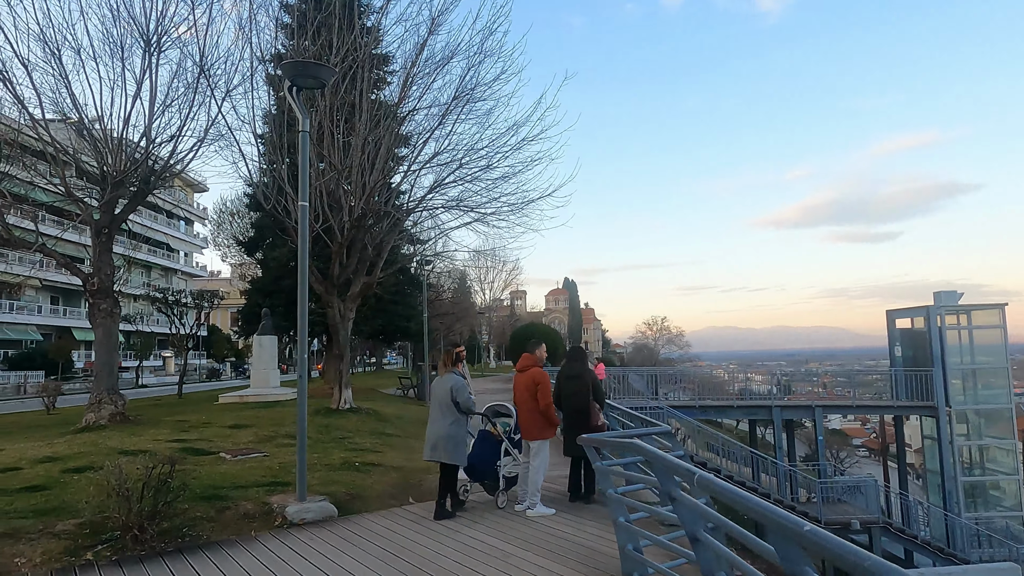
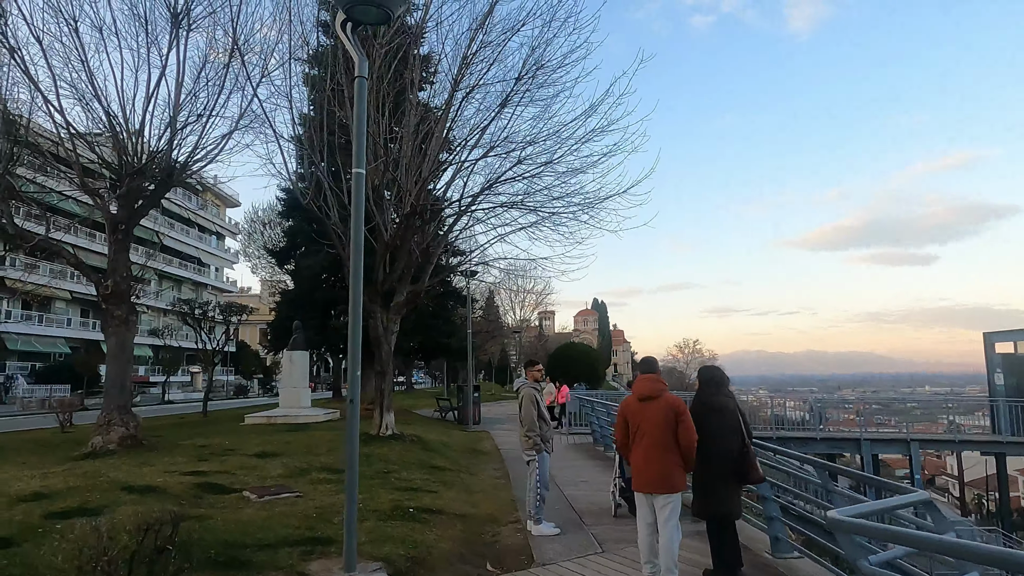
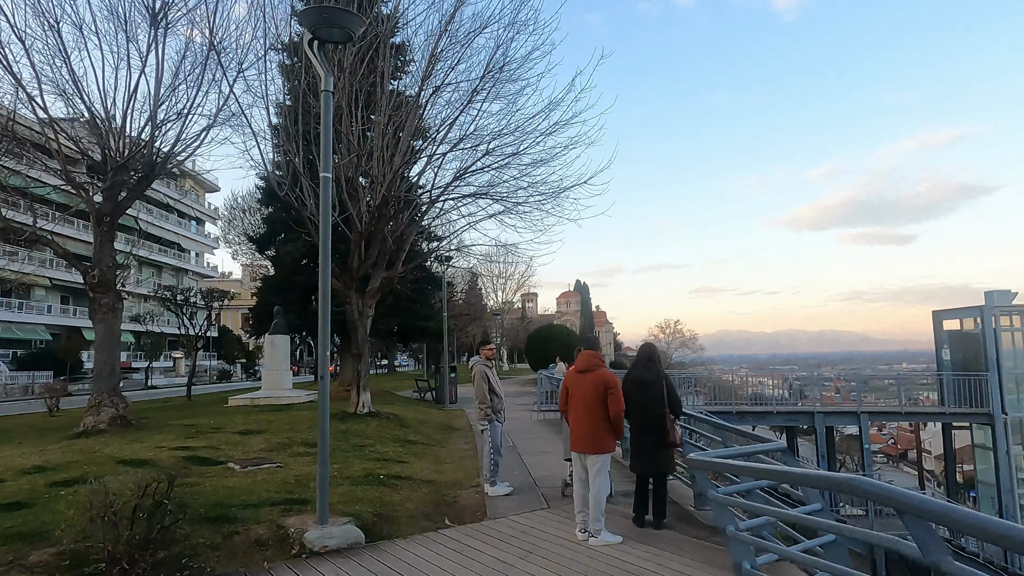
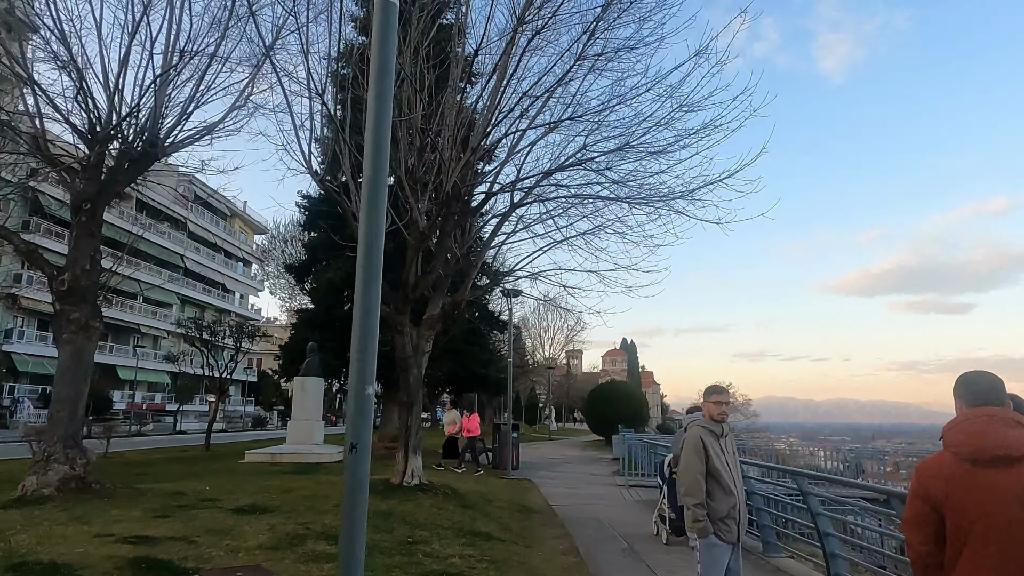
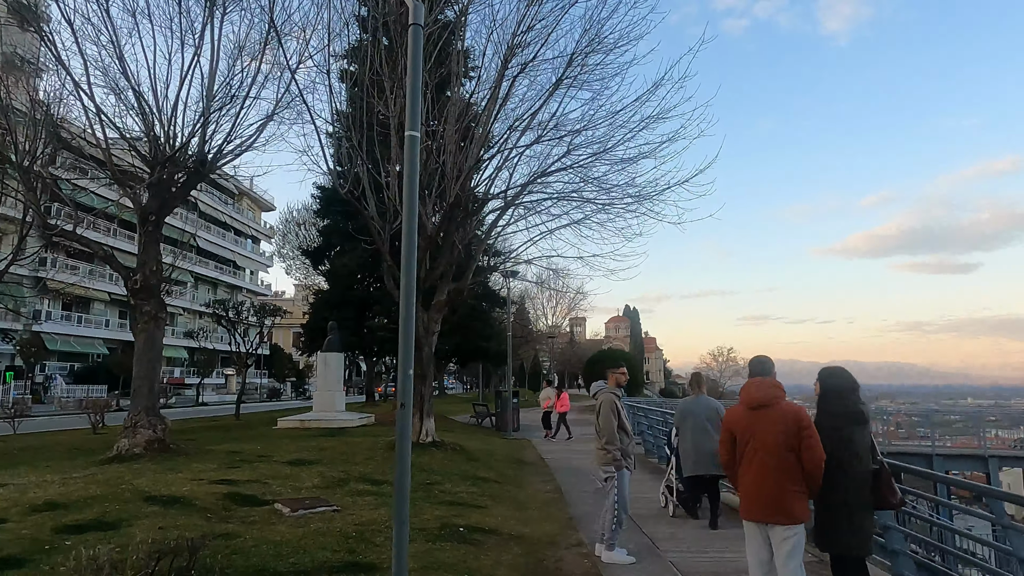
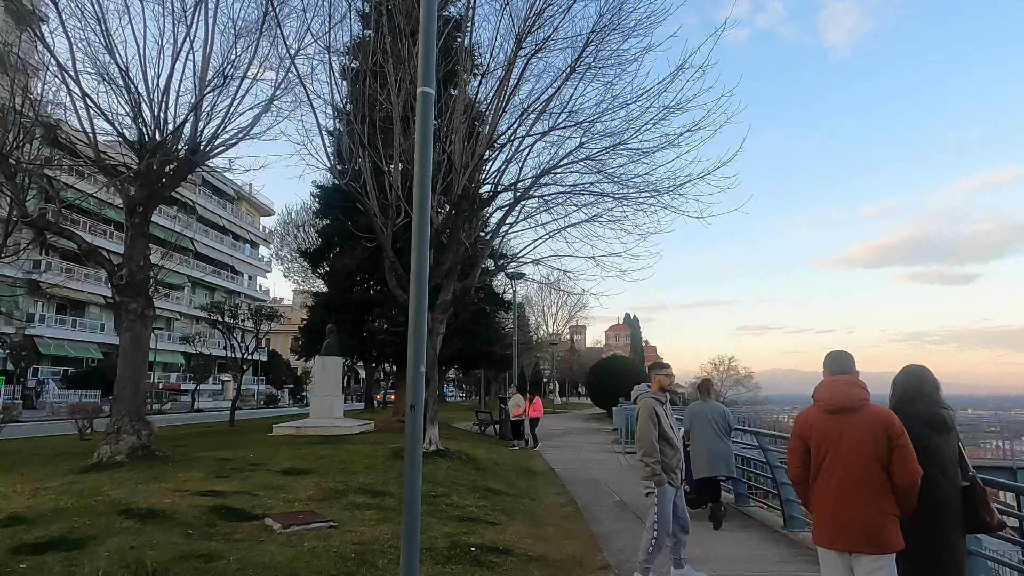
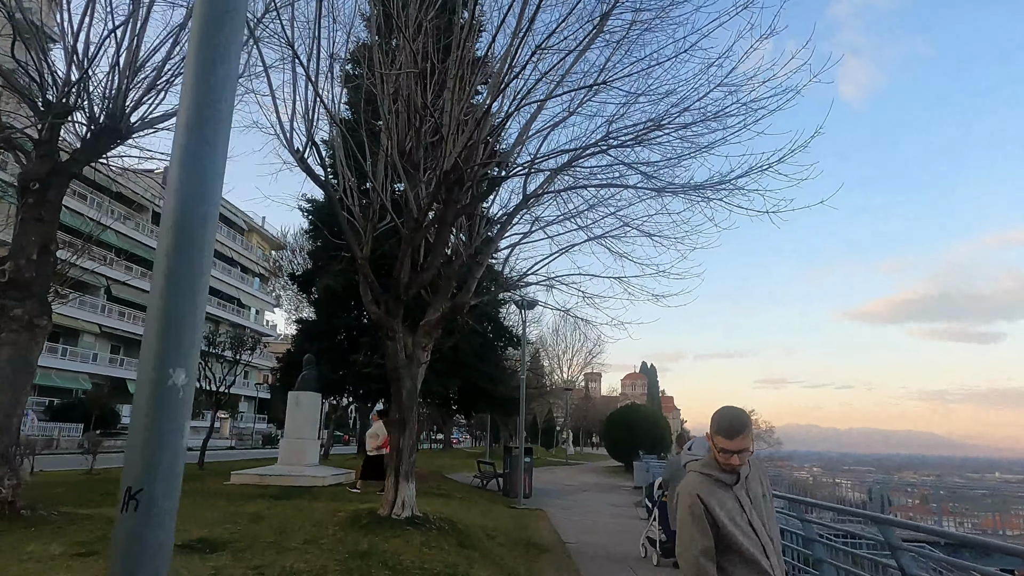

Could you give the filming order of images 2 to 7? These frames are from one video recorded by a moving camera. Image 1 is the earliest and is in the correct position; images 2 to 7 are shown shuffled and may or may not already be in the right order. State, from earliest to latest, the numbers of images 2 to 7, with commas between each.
3, 2, 5, 6, 4, 7
